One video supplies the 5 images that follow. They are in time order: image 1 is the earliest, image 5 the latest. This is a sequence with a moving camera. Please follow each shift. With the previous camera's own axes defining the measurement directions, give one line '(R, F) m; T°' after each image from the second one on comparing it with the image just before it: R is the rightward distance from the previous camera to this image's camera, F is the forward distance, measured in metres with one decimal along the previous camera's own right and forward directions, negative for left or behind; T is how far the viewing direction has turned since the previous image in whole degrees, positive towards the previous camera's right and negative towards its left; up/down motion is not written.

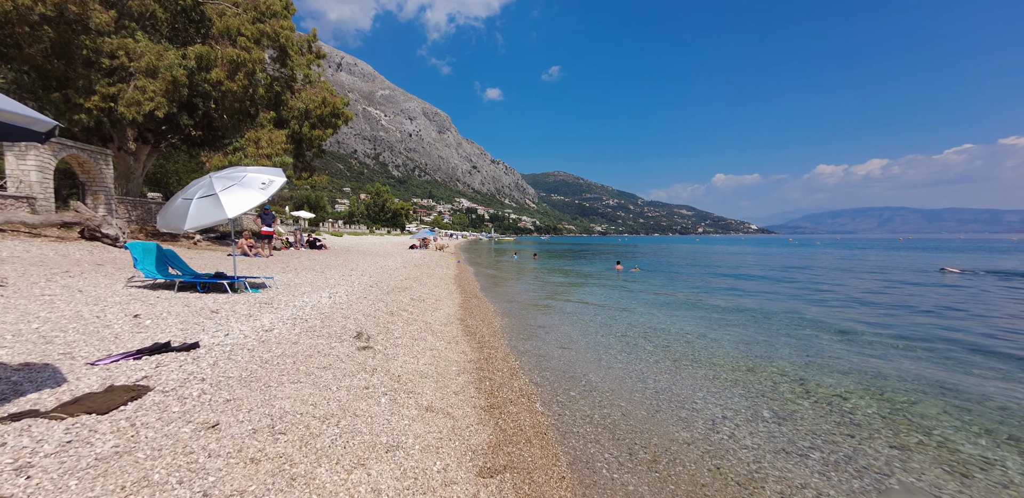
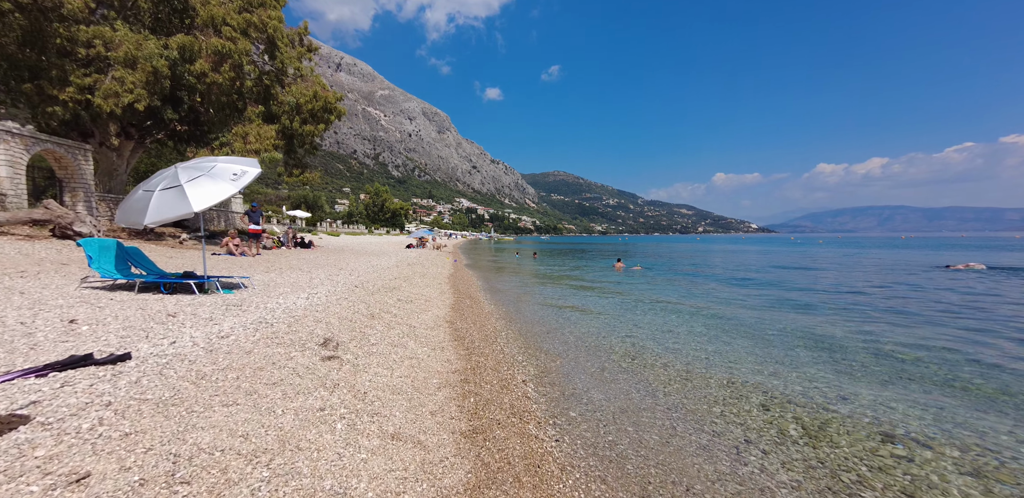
(+0.1, +0.8) m; 0°
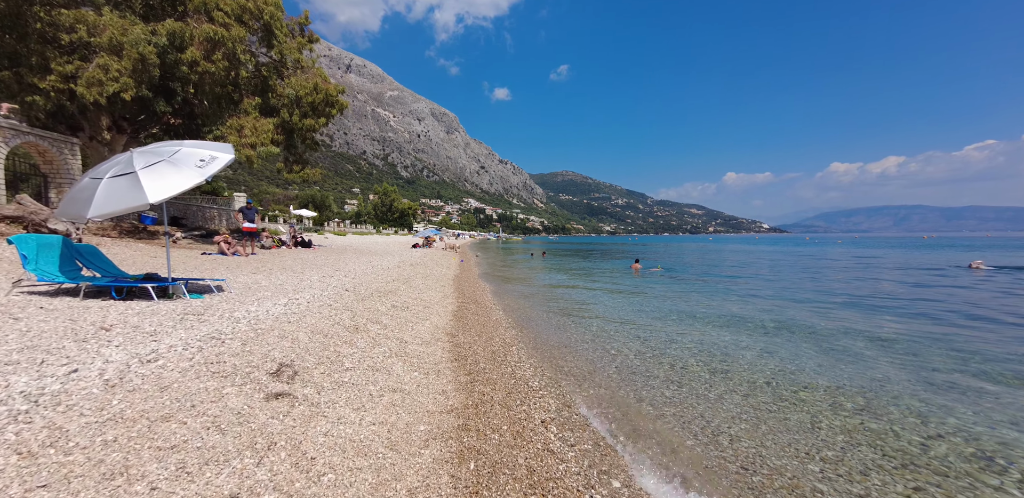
(-0.1, +1.5) m; -1°
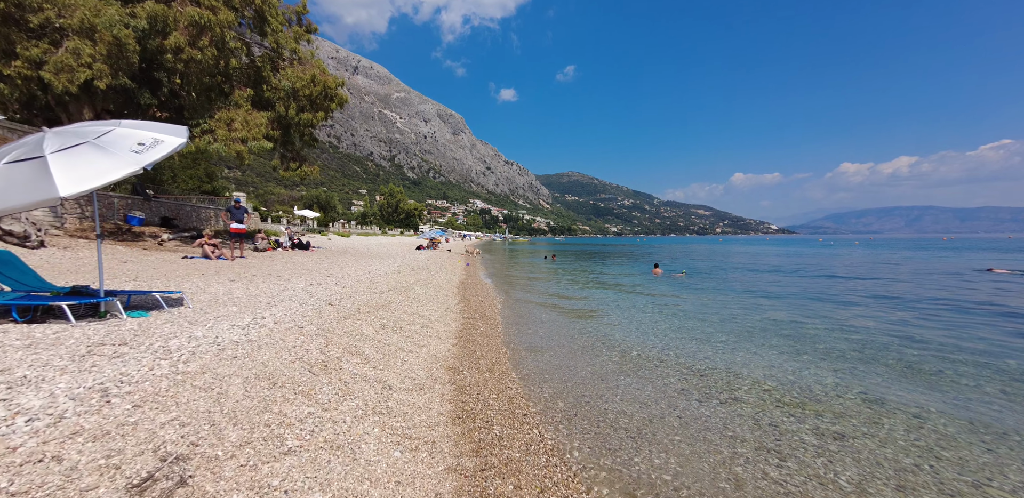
(-0.3, +1.8) m; -1°
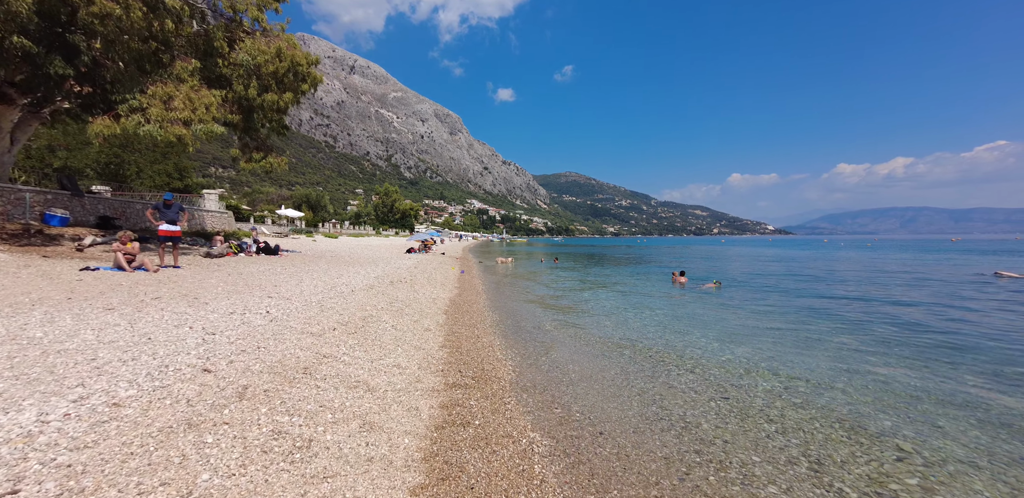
(-0.3, +3.8) m; 0°
